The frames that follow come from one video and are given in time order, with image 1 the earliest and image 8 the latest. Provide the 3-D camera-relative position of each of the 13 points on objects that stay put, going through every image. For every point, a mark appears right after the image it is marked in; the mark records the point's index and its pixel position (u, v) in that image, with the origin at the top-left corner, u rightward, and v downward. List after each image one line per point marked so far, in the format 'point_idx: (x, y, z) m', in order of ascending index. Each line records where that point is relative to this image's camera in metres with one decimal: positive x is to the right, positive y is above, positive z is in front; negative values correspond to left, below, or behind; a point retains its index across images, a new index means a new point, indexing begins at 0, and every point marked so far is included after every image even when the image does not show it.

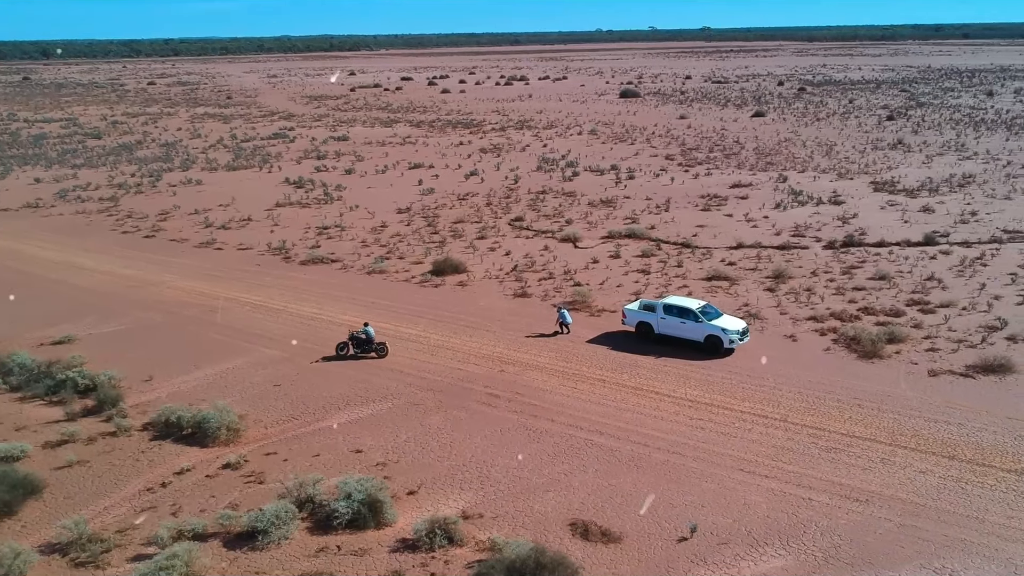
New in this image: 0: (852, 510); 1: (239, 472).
0: (+4.0, -2.6, +11.6) m
1: (-3.5, -2.4, +12.7) m
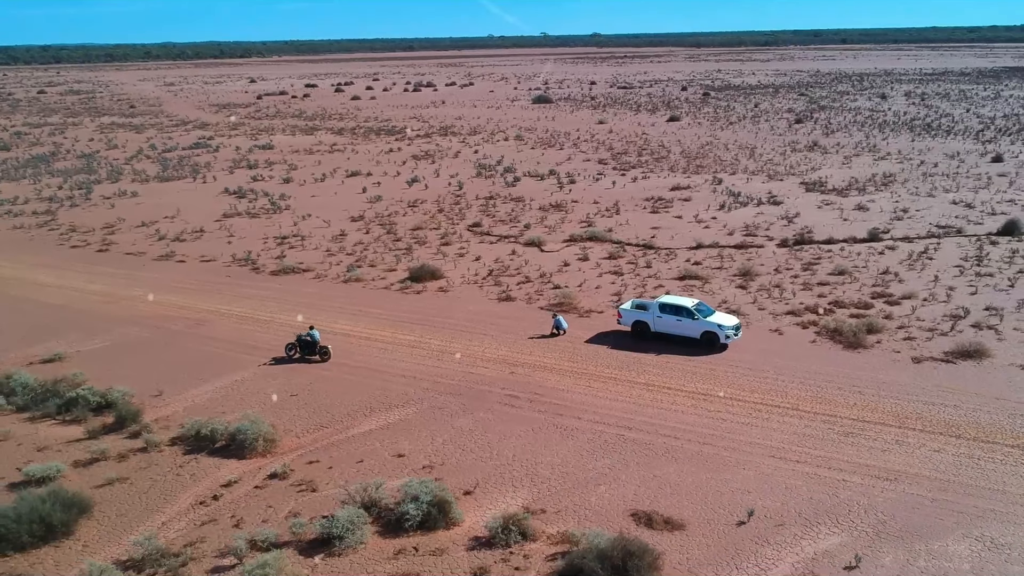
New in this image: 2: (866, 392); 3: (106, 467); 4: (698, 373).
0: (+4.7, -2.5, +12.4) m
1: (-2.9, -2.5, +12.8) m
2: (+5.6, -1.6, +15.7) m
3: (-5.4, -2.4, +13.2) m
4: (+3.1, -1.4, +16.6) m
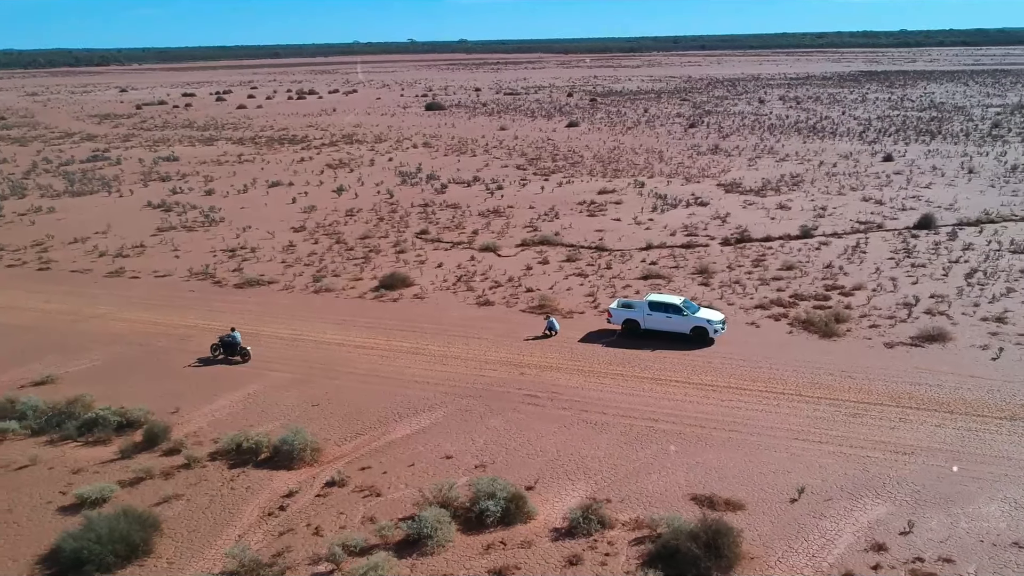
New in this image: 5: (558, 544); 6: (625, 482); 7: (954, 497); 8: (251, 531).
0: (+5.4, -2.4, +13.5) m
1: (-2.1, -2.6, +13.0) m
2: (+5.9, -1.5, +17.0) m
3: (-4.7, -2.6, +13.1) m
4: (+3.3, -1.4, +17.6) m
5: (+0.6, -2.9, +11.4) m
6: (+1.5, -2.5, +13.0) m
7: (+5.5, -2.6, +12.4) m
8: (-3.1, -2.9, +11.9) m
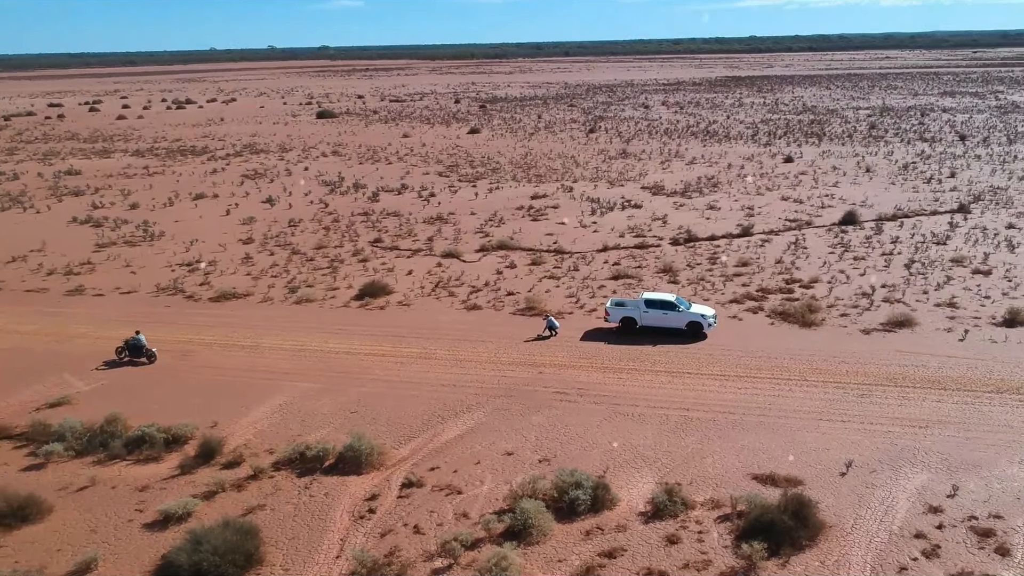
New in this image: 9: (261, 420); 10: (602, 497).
0: (+6.2, -2.2, +15.0) m
1: (-1.1, -2.7, +13.4) m
2: (+6.2, -1.4, +18.4) m
3: (-3.7, -2.8, +13.1) m
4: (+3.6, -1.3, +18.7) m
5: (+1.7, -2.9, +12.2) m
6: (+2.5, -2.5, +13.9) m
7: (+6.5, -2.4, +13.8) m
8: (-2.0, -3.0, +12.2) m
9: (-4.0, -2.1, +15.8) m
10: (+1.2, -2.7, +12.7) m
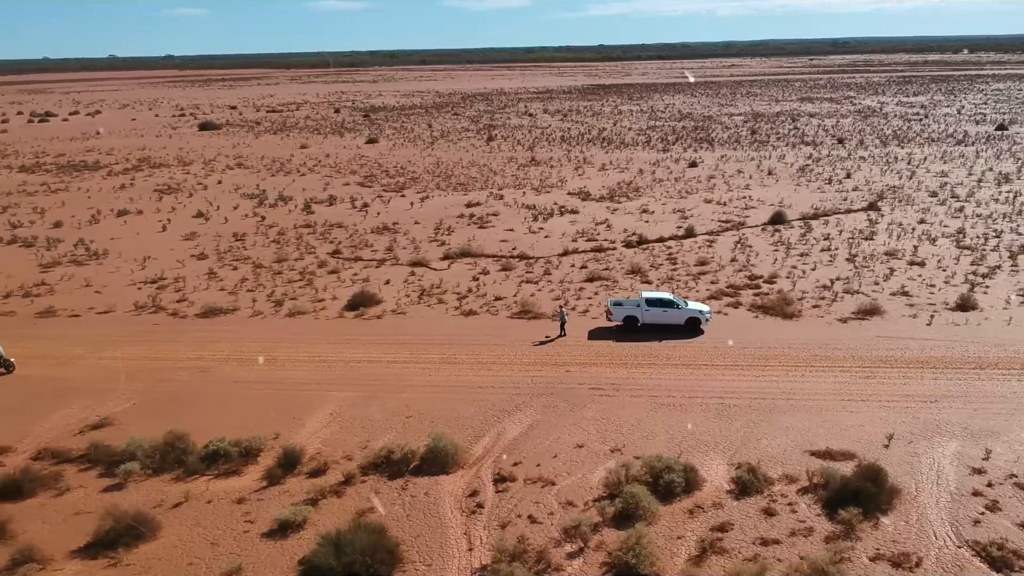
0: (+7.2, -2.0, +16.7) m
1: (+0.1, -2.8, +14.1) m
2: (+6.6, -1.2, +20.1) m
3: (-2.4, -2.9, +13.5) m
4: (+4.0, -1.3, +20.0) m
5: (+3.1, -2.9, +13.3) m
6: (+3.6, -2.4, +15.1) m
7: (+7.6, -2.2, +15.6) m
8: (-0.5, -3.1, +12.8) m
9: (-3.1, -2.3, +16.1) m
10: (+2.5, -2.7, +13.7) m
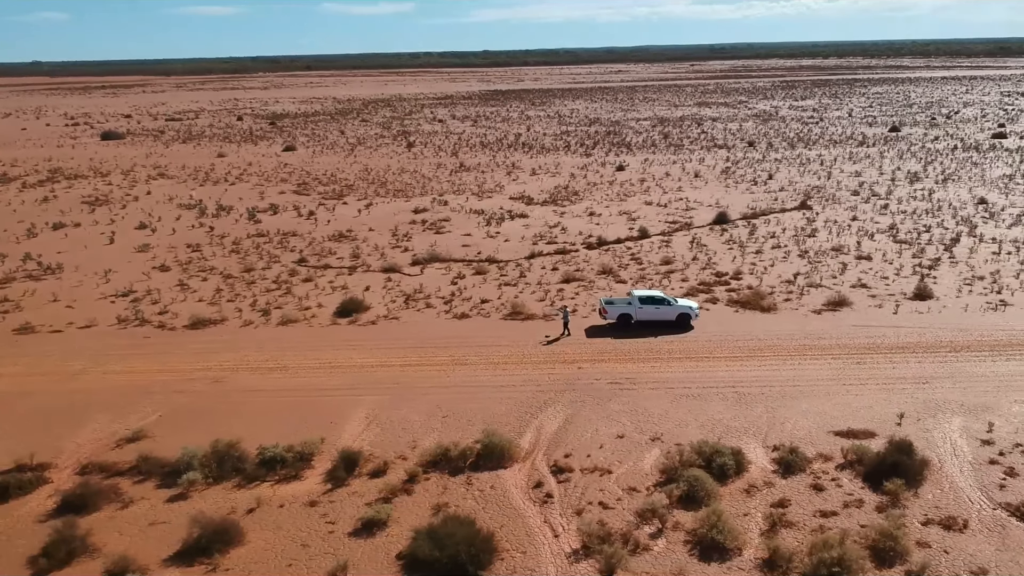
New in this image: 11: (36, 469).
0: (+7.7, -1.8, +18.2) m
1: (+1.0, -2.7, +14.8) m
2: (+6.7, -1.1, +21.5) m
3: (-1.4, -3.0, +13.9) m
4: (+4.1, -1.2, +21.1) m
5: (+4.1, -2.8, +14.4) m
6: (+4.3, -2.3, +16.2) m
7: (+8.2, -2.0, +17.2) m
8: (+0.5, -3.1, +13.4) m
9: (-2.5, -2.4, +16.5) m
10: (+3.4, -2.6, +14.7) m
11: (-7.3, -2.8, +15.2) m
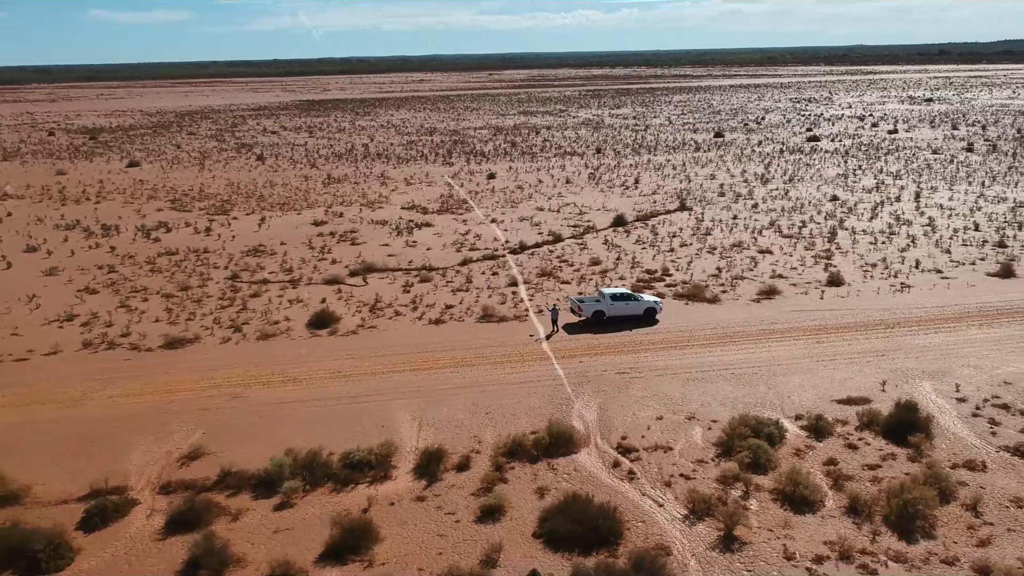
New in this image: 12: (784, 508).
0: (+8.0, -1.5, +21.0) m
1: (+2.1, -2.7, +16.4) m
2: (+6.3, -0.8, +24.1) m
3: (0.0, -3.0, +15.0) m
4: (+3.9, -1.1, +23.1) m
5: (+5.2, -2.6, +16.5) m
6: (+5.1, -2.1, +18.4) m
7: (+8.7, -1.6, +20.1) m
8: (+2.0, -3.0, +14.9) m
9: (-1.6, -2.5, +17.3) m
10: (+4.5, -2.4, +16.7) m
11: (-6.0, -3.1, +15.1) m
12: (+3.9, -3.1, +14.2) m
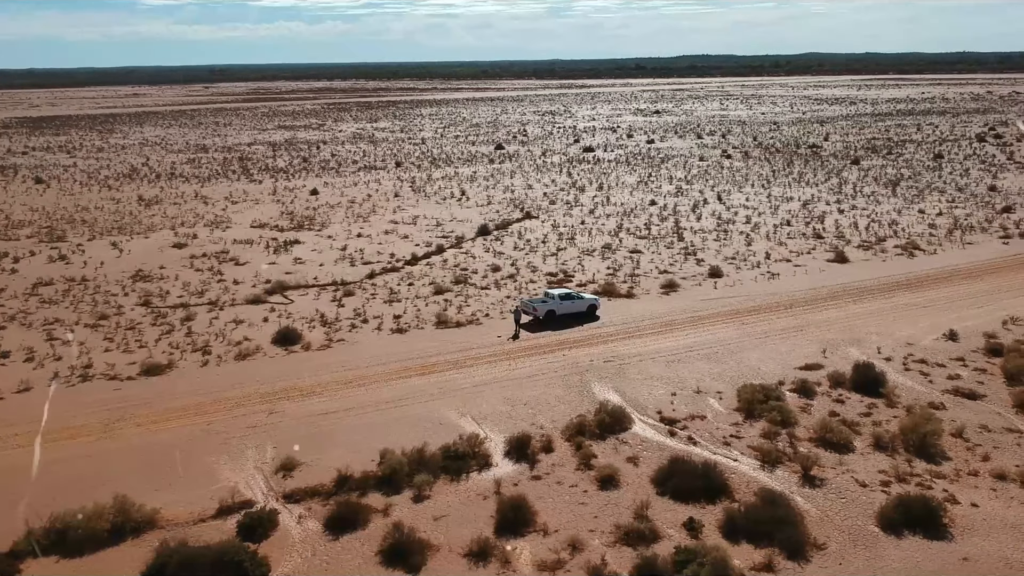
0: (+7.5, -1.1, +25.2) m
1: (+3.3, -2.6, +19.1) m
2: (+5.1, -0.6, +27.7) m
3: (+1.6, -3.0, +17.2) m
4: (+3.0, -1.0, +26.1) m
5: (+6.2, -2.3, +20.2) m
6: (+5.5, -1.9, +21.9) m
7: (+8.5, -1.2, +24.6) m
8: (+3.5, -2.9, +17.7) m
9: (-0.6, -2.6, +19.0) m
10: (+5.4, -2.2, +20.1) m
11: (-4.1, -3.4, +15.6) m
12: (+5.6, -2.9, +17.5) m
